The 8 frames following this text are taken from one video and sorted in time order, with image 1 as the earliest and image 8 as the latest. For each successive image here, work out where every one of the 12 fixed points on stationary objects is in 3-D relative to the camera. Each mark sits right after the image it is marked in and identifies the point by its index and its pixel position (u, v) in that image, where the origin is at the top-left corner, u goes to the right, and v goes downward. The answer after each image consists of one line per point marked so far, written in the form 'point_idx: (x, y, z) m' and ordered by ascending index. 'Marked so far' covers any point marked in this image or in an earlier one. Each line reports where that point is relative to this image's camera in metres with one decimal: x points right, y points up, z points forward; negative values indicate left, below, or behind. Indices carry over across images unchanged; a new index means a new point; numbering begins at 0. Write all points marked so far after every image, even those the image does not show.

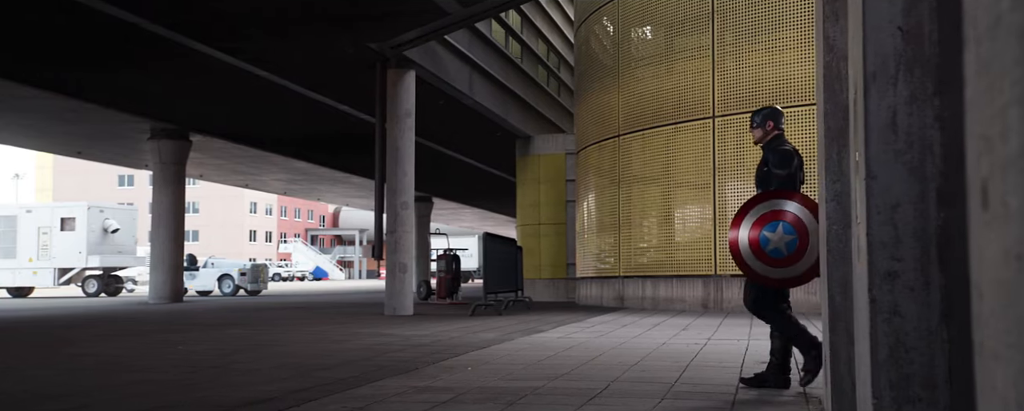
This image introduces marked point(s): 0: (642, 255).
0: (+3.3, -1.2, +20.0) m
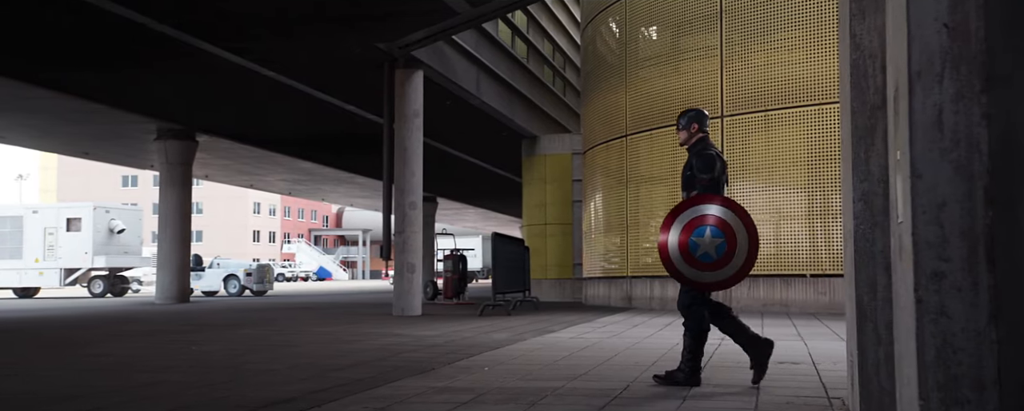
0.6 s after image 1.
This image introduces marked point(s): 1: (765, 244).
0: (+3.5, -1.2, +20.0) m
1: (+5.6, -0.9, +17.9) m
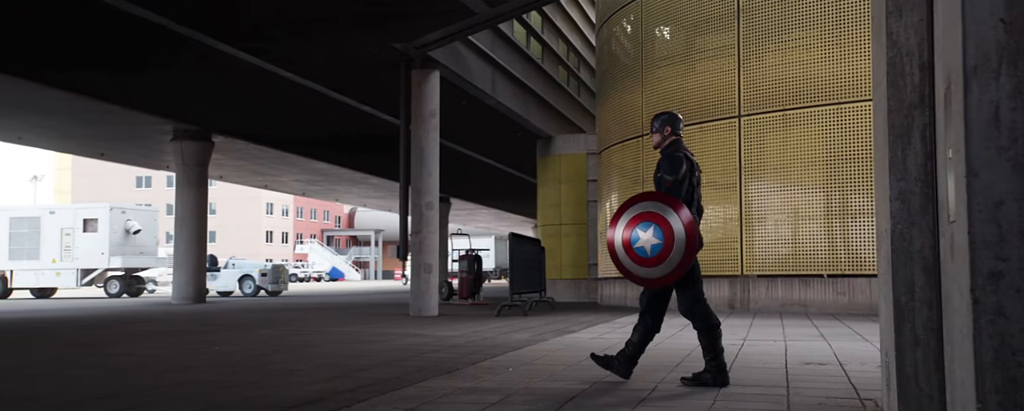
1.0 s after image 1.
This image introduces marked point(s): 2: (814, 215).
0: (+3.8, -1.2, +19.9) m
1: (+6.0, -0.9, +17.8) m
2: (+6.6, -0.2, +17.5) m
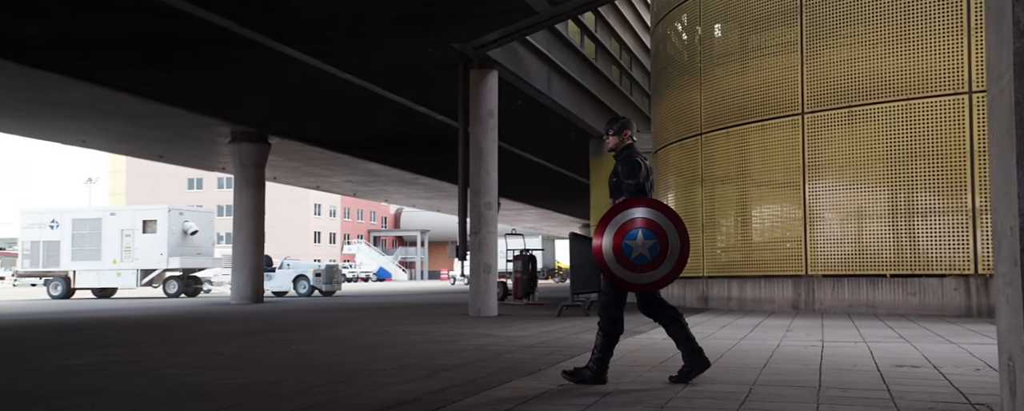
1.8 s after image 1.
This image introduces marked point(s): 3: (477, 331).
0: (+5.2, -1.2, +19.6) m
1: (+7.3, -0.8, +17.4) m
2: (+7.8, -0.2, +17.1) m
3: (-0.5, -1.9, +12.2) m
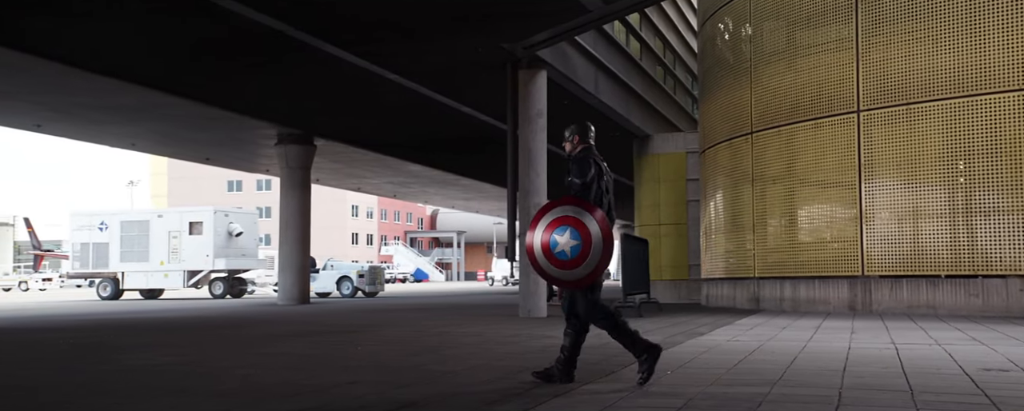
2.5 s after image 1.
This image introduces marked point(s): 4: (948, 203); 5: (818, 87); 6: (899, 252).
0: (+6.4, -1.2, +19.3) m
1: (+8.3, -0.8, +17.0) m
2: (+8.9, -0.2, +16.7) m
3: (+0.4, -1.9, +12.1) m
4: (+9.0, 0.0, +16.6) m
5: (+7.1, +2.7, +18.6) m
6: (+8.3, -1.0, +17.1) m
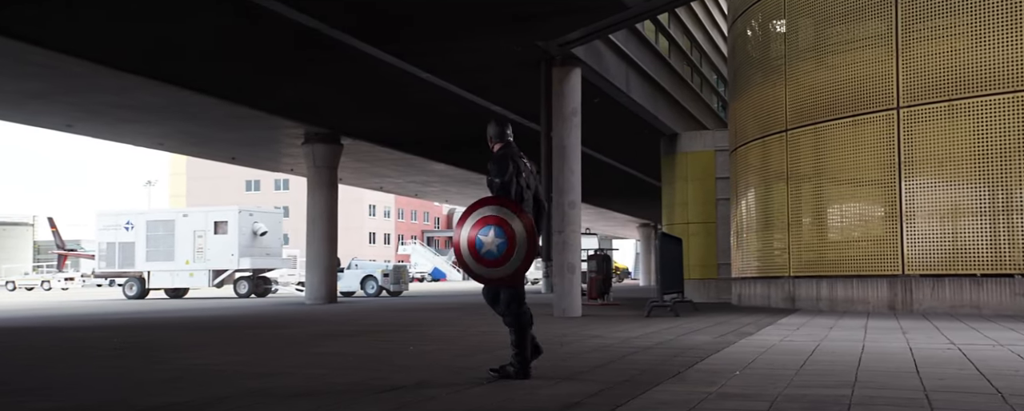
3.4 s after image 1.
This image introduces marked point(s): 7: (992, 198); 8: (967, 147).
0: (+7.2, -1.2, +19.1) m
1: (+9.1, -0.8, +16.8) m
2: (+9.6, -0.1, +16.5) m
3: (+1.1, -1.9, +12.0) m
4: (+9.8, +0.1, +16.3) m
5: (+7.8, +2.8, +18.4) m
6: (+9.0, -0.9, +16.8) m
7: (+9.8, +0.2, +16.3) m
8: (+9.4, +1.2, +16.6) m
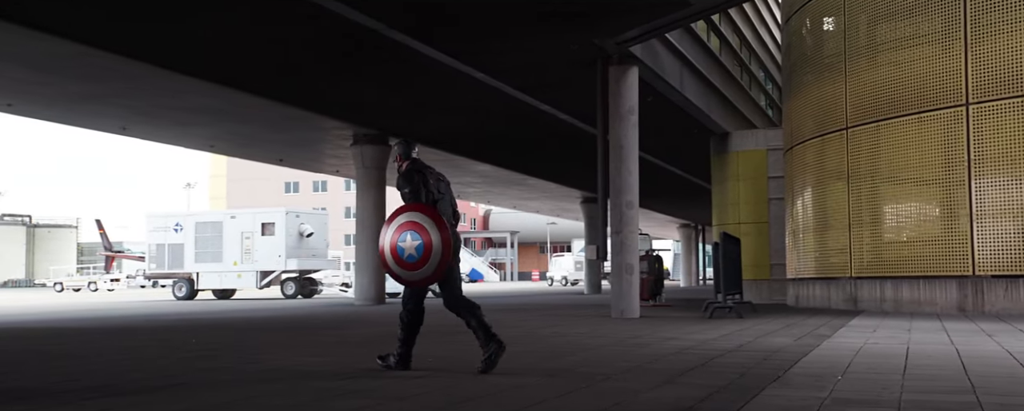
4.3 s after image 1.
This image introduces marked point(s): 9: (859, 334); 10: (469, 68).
0: (+8.5, -1.1, +18.7) m
1: (+10.3, -0.7, +16.3) m
2: (+10.8, -0.1, +16.0) m
3: (+2.1, -1.9, +11.8) m
4: (+11.0, +0.1, +15.9) m
5: (+9.1, +2.8, +17.9) m
6: (+10.2, -0.9, +16.4) m
7: (+11.0, +0.2, +15.8) m
8: (+10.6, +1.2, +16.1) m
9: (+5.2, -1.9, +12.1) m
10: (-1.0, +3.2, +18.6) m
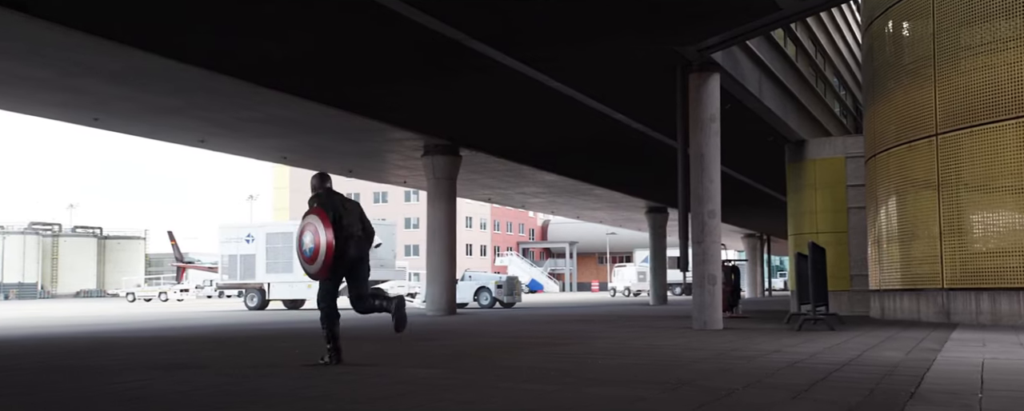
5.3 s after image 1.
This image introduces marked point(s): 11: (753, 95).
0: (+10.2, -1.3, +18.0) m
1: (+11.9, -0.9, +15.5) m
2: (+12.4, -0.2, +15.1) m
3: (+3.5, -2.0, +11.5) m
4: (+12.6, 0.0, +15.0) m
5: (+10.8, +2.6, +17.2) m
6: (+11.8, -1.1, +15.6) m
7: (+12.6, +0.1, +15.0) m
8: (+12.2, +1.1, +15.3) m
9: (+6.6, -2.1, +11.5) m
10: (+0.8, +3.0, +18.5) m
11: (+5.7, +2.6, +19.1) m
